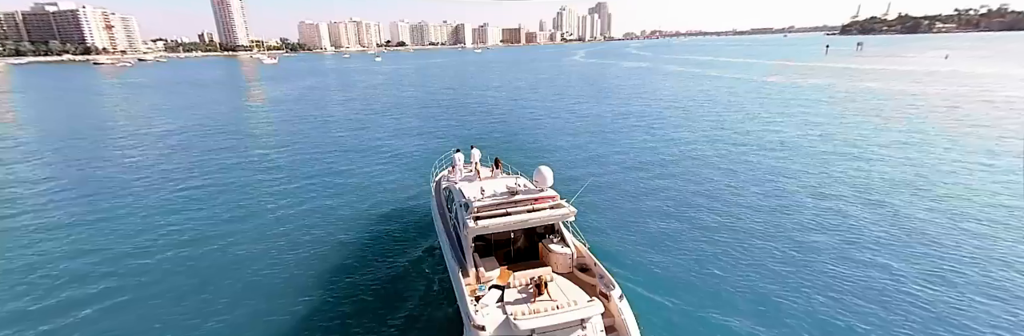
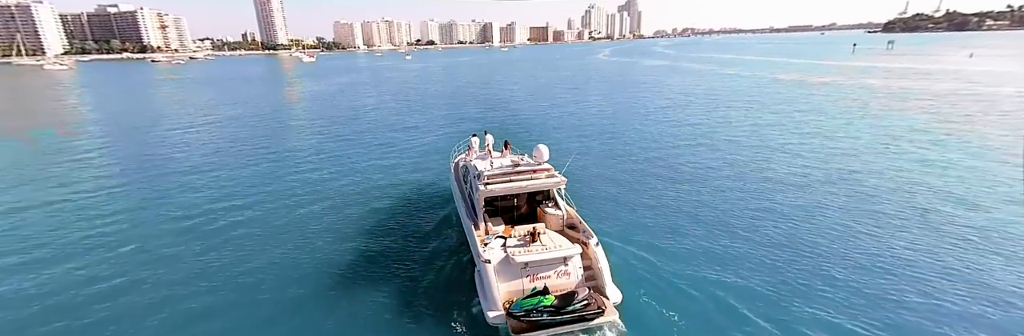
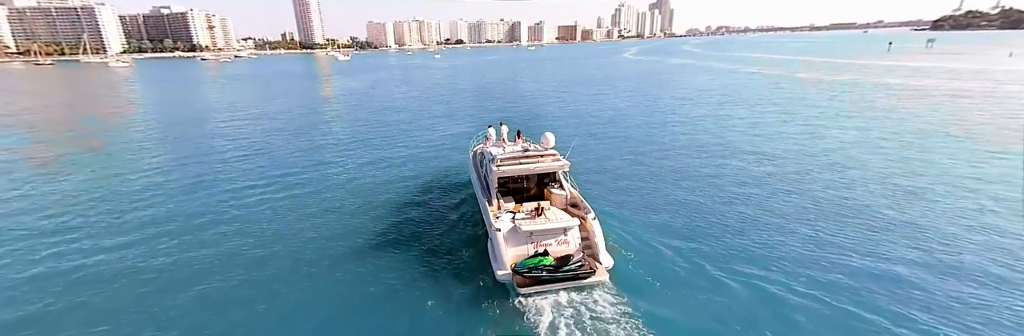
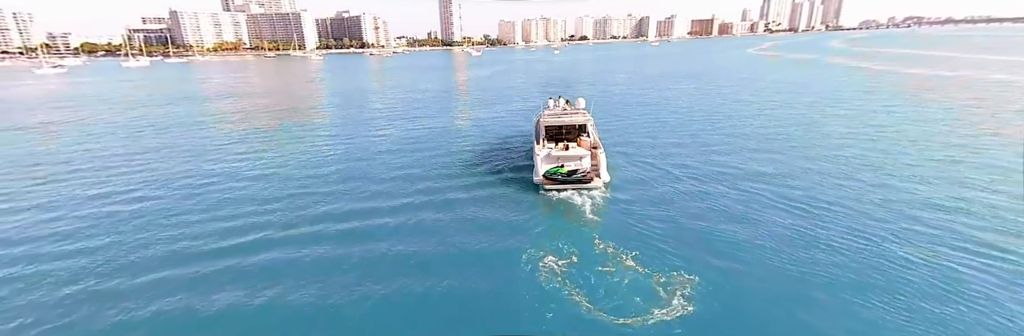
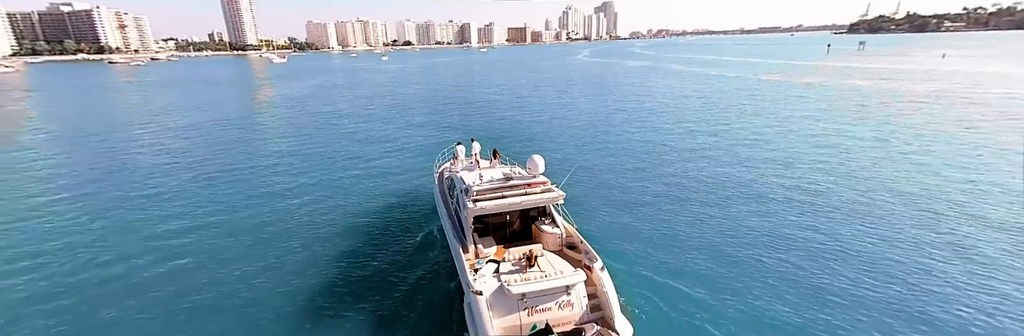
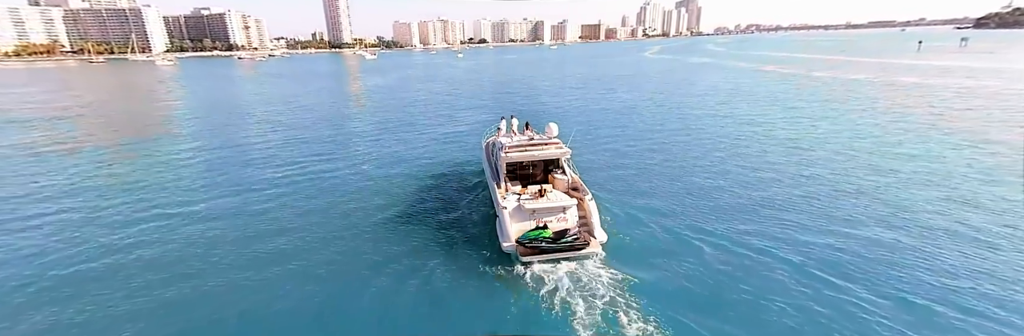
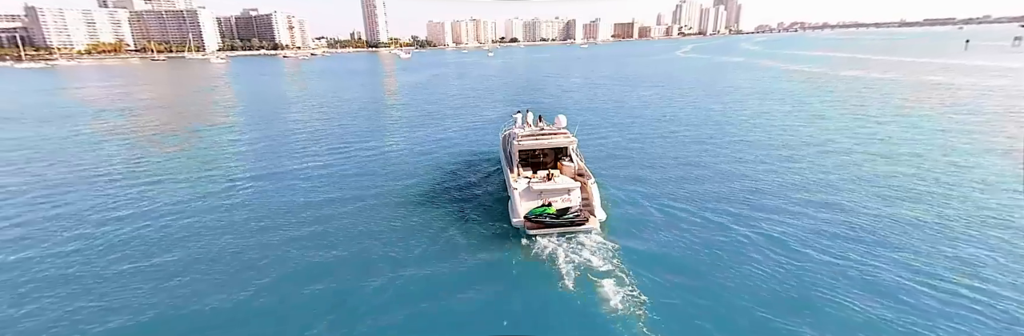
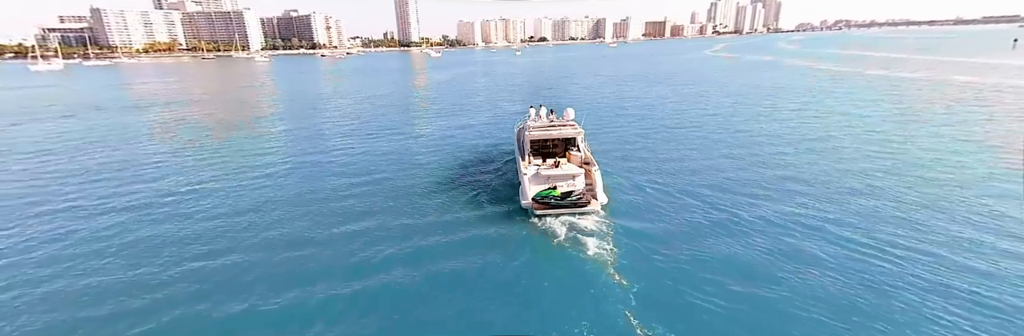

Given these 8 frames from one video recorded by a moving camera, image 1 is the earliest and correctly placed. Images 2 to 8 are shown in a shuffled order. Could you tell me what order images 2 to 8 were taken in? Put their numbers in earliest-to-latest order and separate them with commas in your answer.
5, 2, 3, 6, 7, 8, 4
